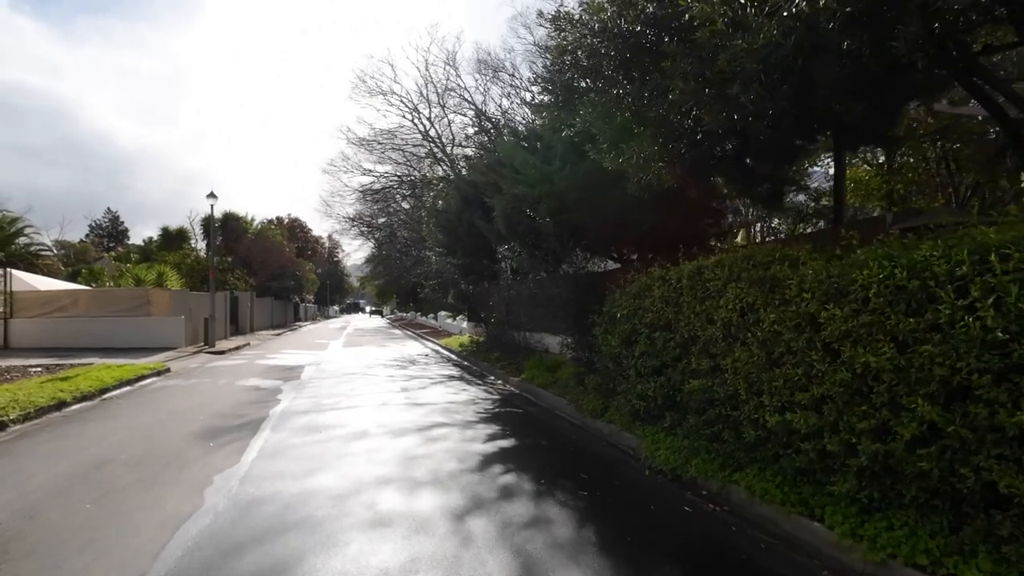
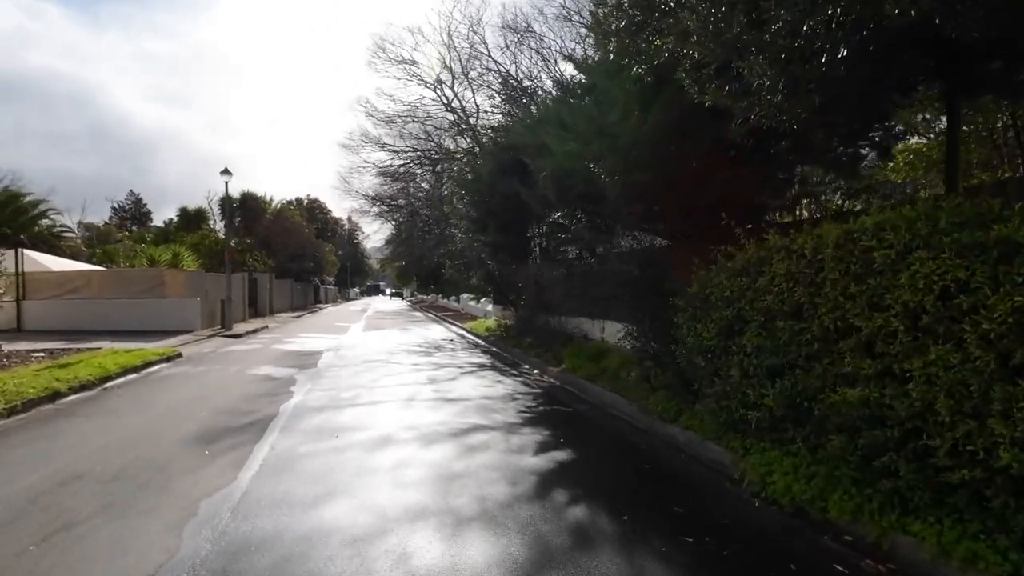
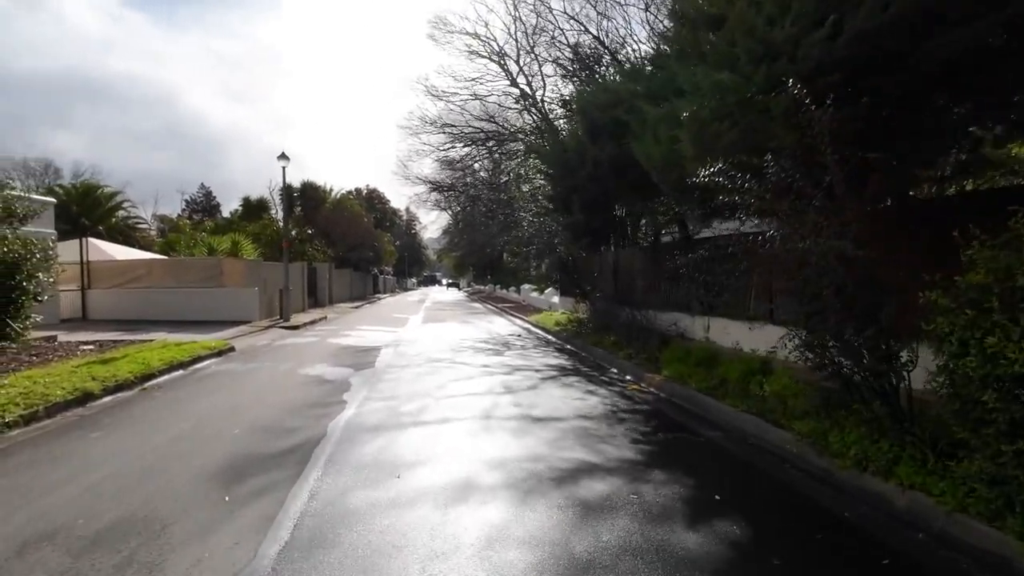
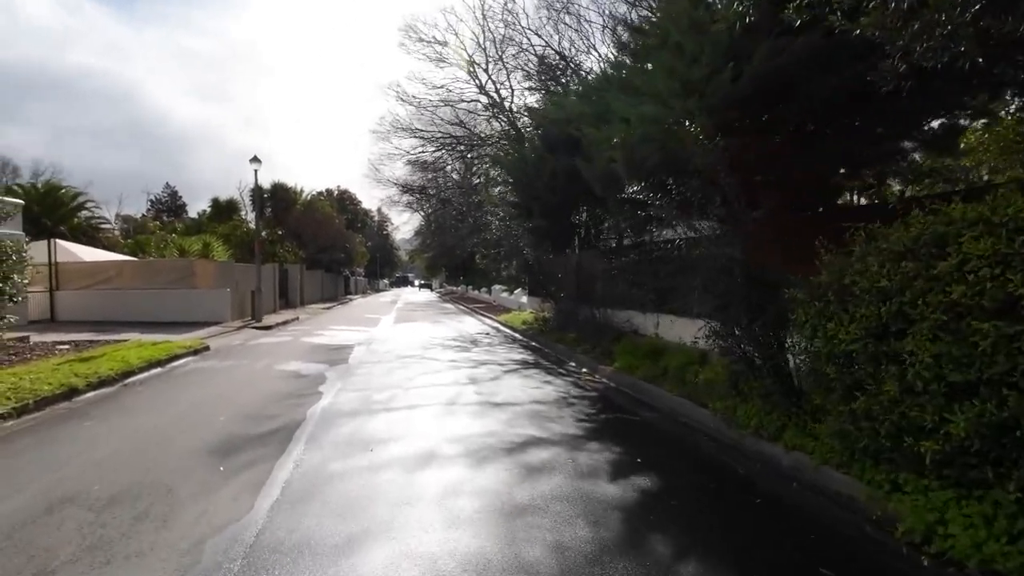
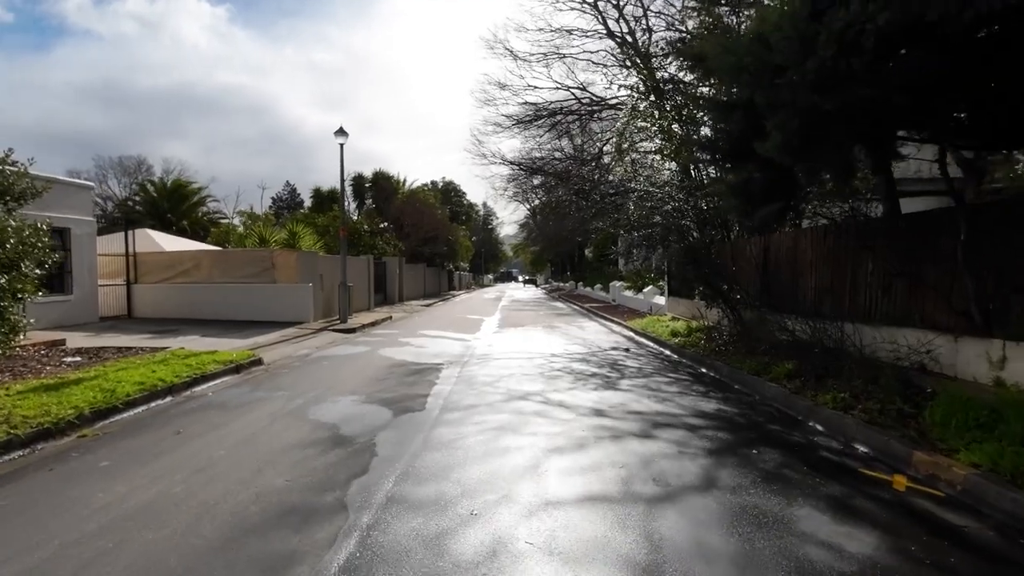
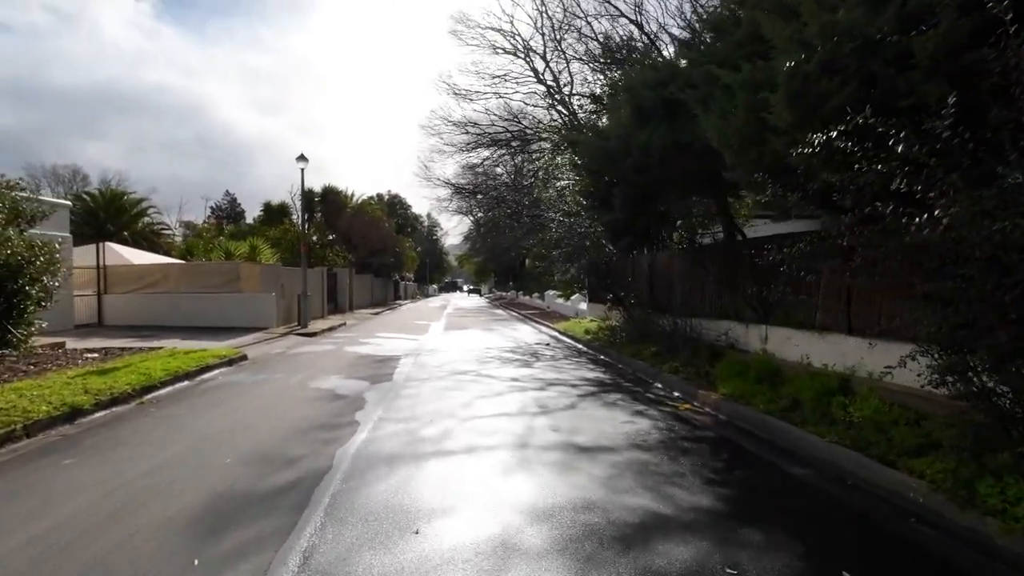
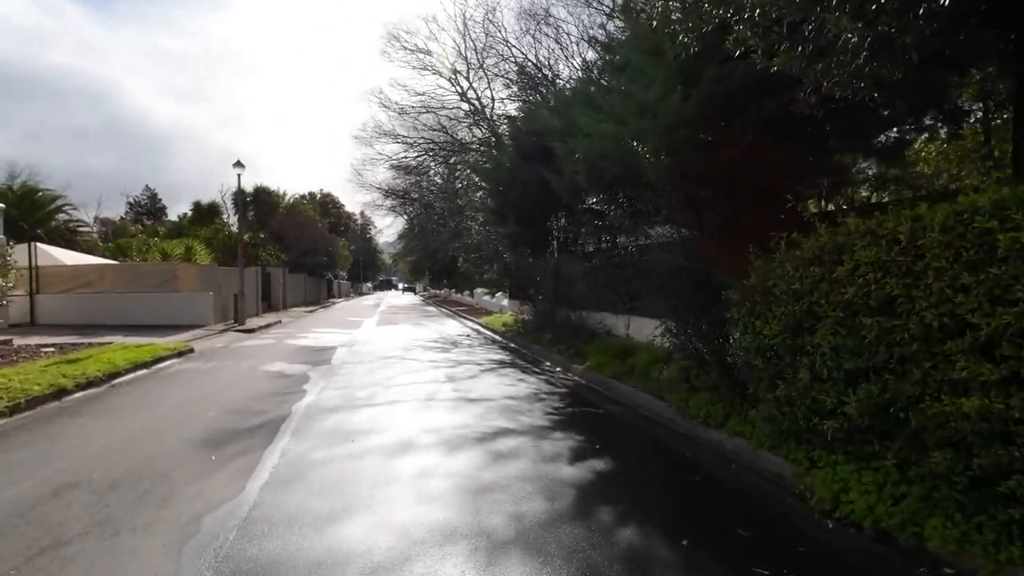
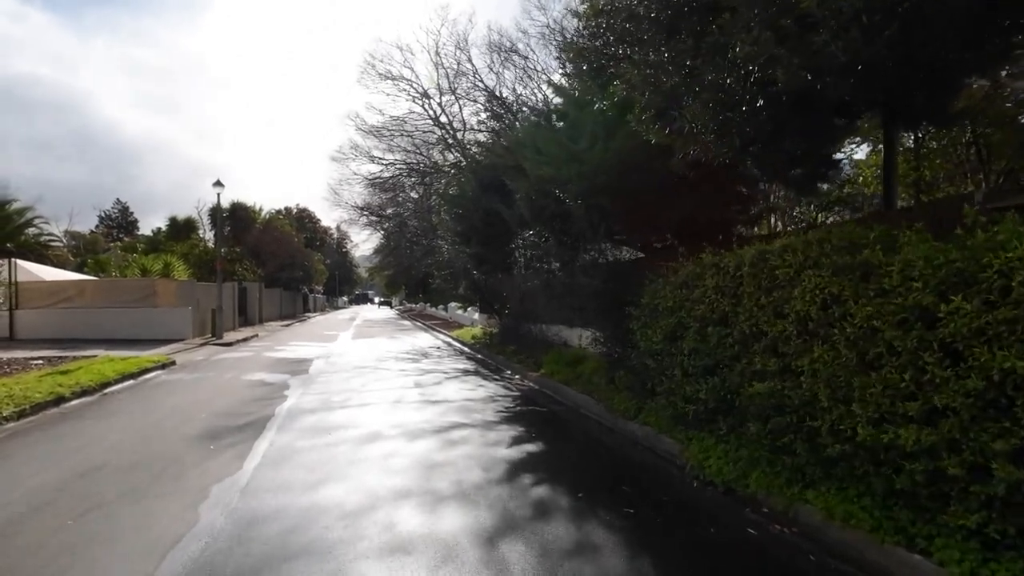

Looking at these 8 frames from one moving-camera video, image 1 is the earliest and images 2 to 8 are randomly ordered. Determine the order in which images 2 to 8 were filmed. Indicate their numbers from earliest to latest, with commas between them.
8, 2, 7, 4, 3, 6, 5
